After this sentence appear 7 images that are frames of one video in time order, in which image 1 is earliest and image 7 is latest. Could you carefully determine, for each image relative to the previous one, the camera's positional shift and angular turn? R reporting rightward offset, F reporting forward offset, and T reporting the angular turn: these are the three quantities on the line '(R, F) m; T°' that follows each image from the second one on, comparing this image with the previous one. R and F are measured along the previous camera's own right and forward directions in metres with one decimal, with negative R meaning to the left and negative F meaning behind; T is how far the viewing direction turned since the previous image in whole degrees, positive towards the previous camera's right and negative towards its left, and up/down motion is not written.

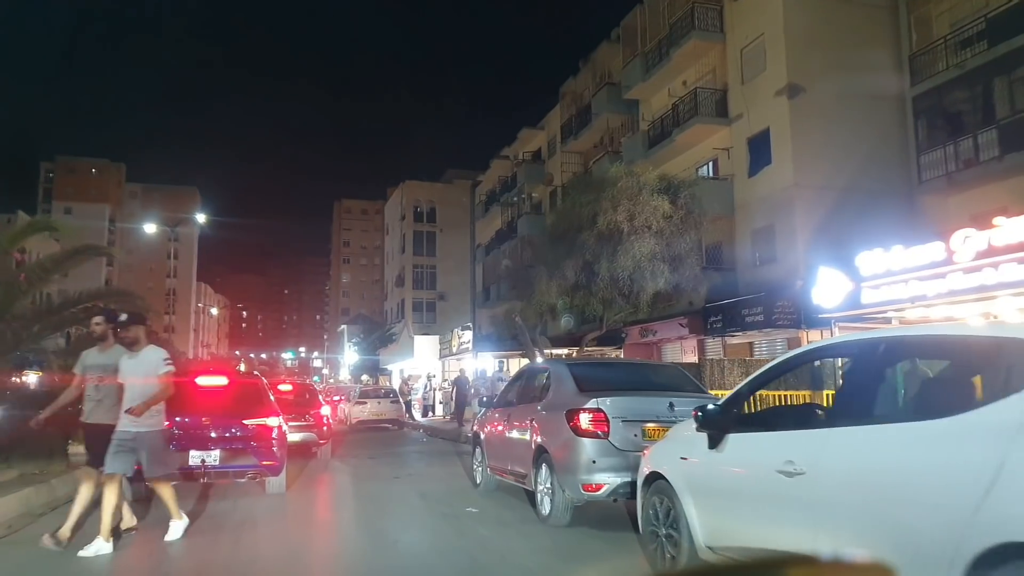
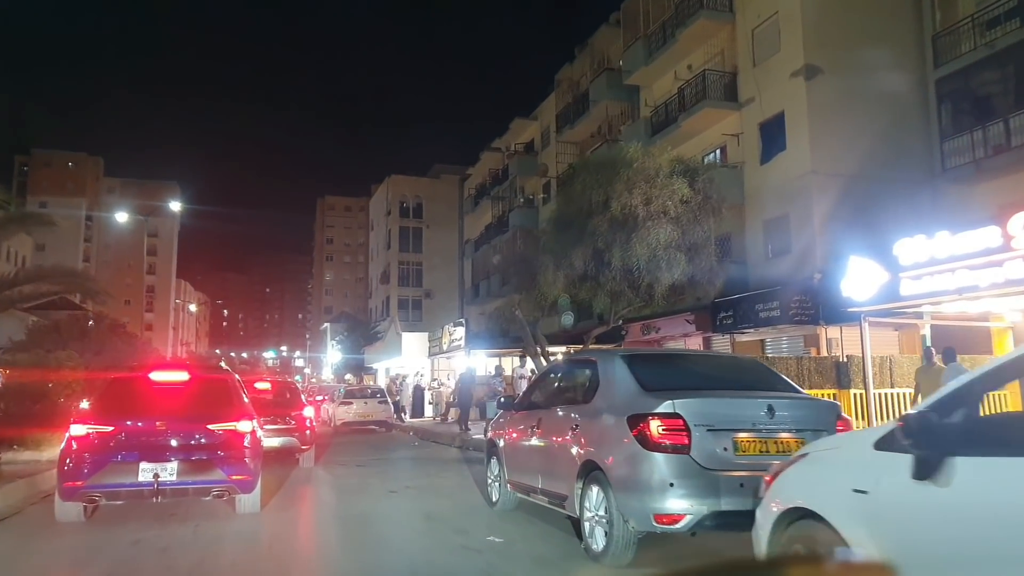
(-0.4, +1.5) m; +1°
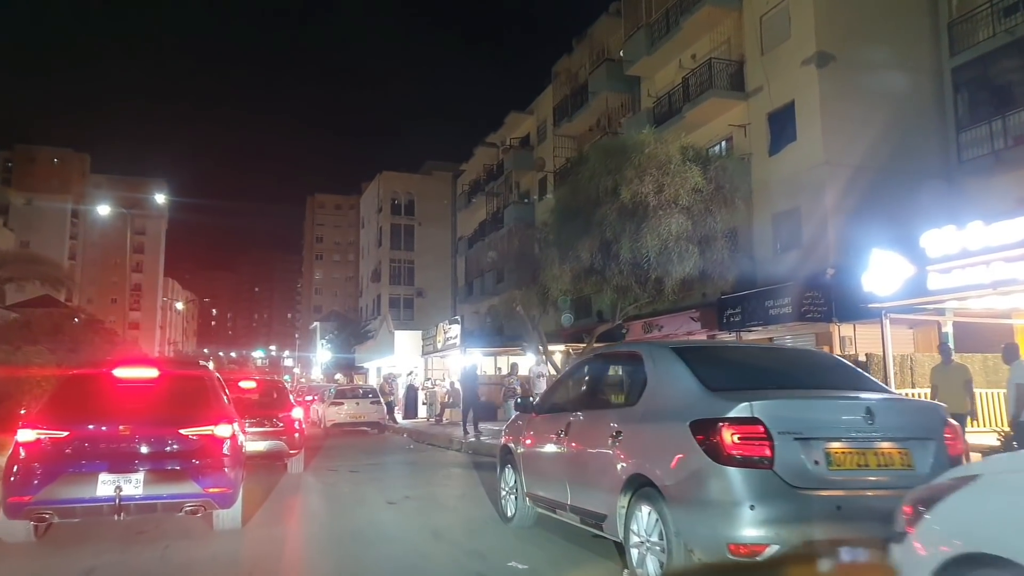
(-0.2, +0.9) m; +1°
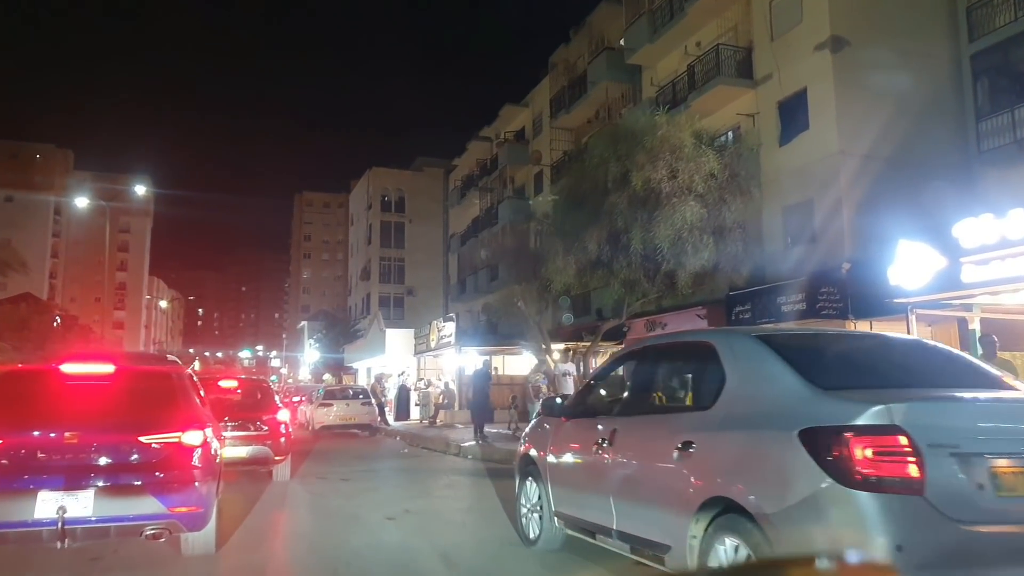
(-0.2, +1.0) m; +1°
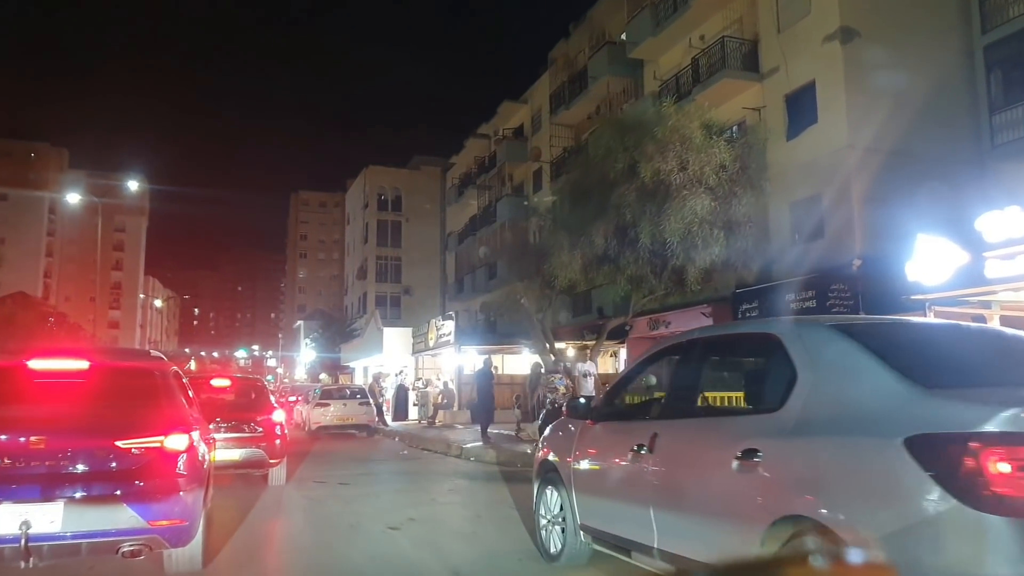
(-0.1, +0.5) m; 0°
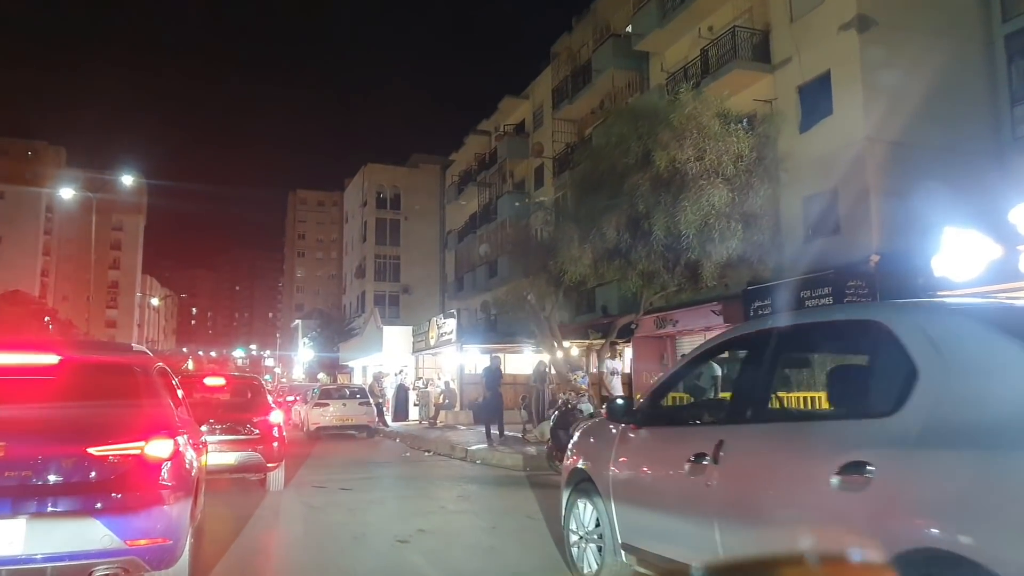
(-0.2, +0.6) m; 0°
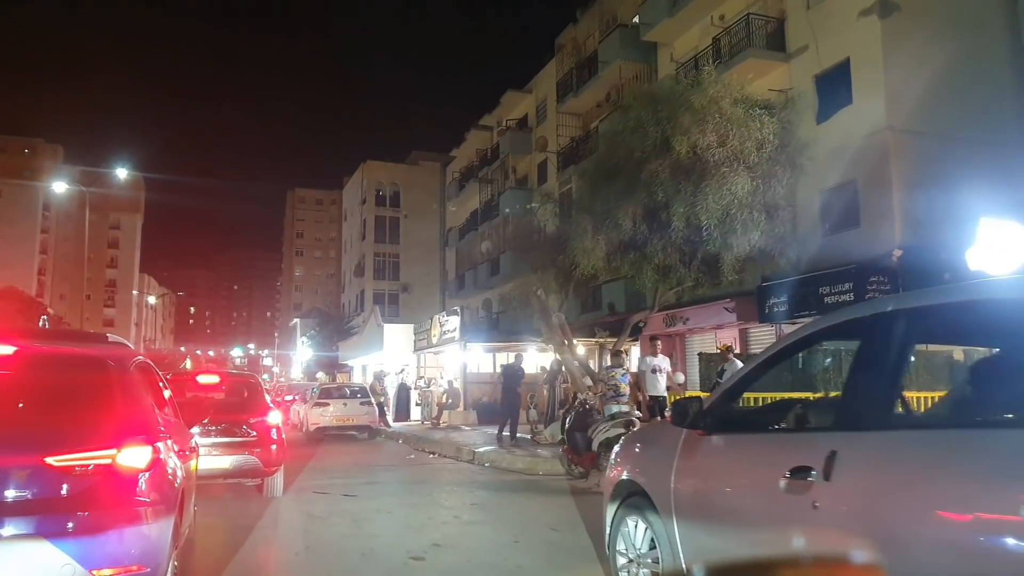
(-0.2, +0.7) m; 0°
